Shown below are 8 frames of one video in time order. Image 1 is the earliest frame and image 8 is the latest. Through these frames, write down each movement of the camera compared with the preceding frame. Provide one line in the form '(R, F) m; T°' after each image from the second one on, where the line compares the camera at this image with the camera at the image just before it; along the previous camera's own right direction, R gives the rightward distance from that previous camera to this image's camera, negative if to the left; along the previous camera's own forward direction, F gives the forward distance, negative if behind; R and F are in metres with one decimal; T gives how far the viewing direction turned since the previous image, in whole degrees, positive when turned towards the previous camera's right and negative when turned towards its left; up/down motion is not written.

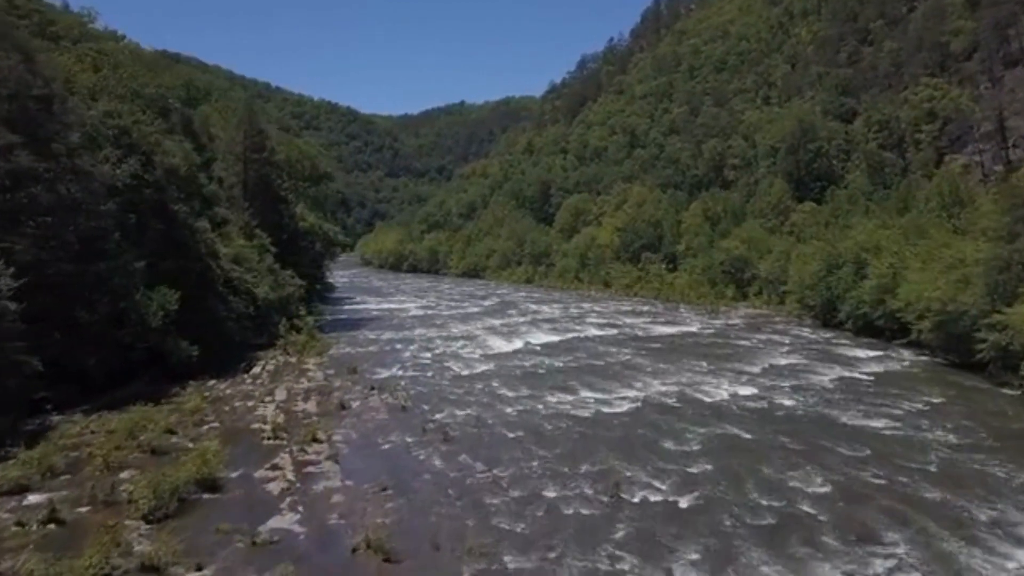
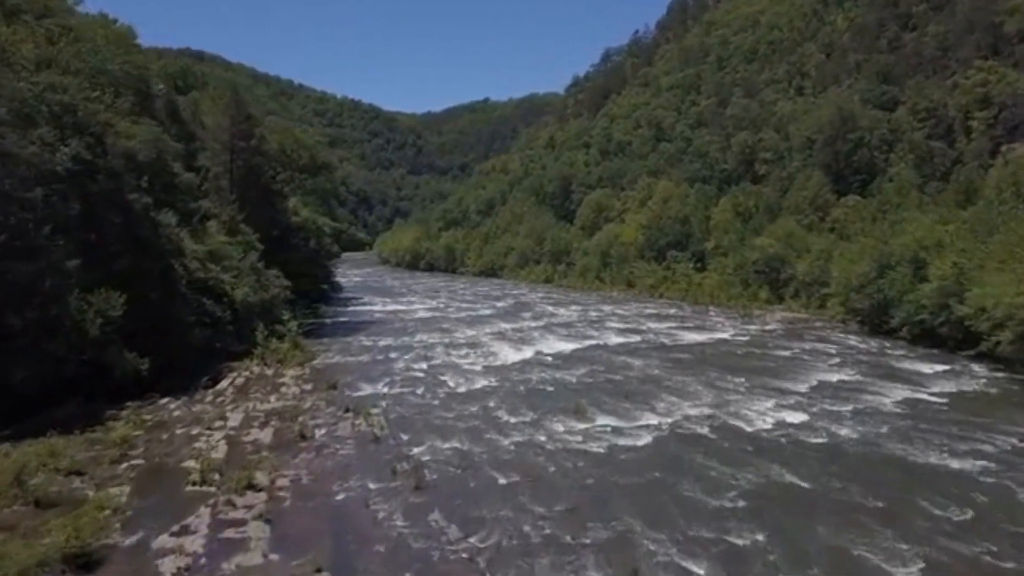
(+0.6, +4.1) m; -2°
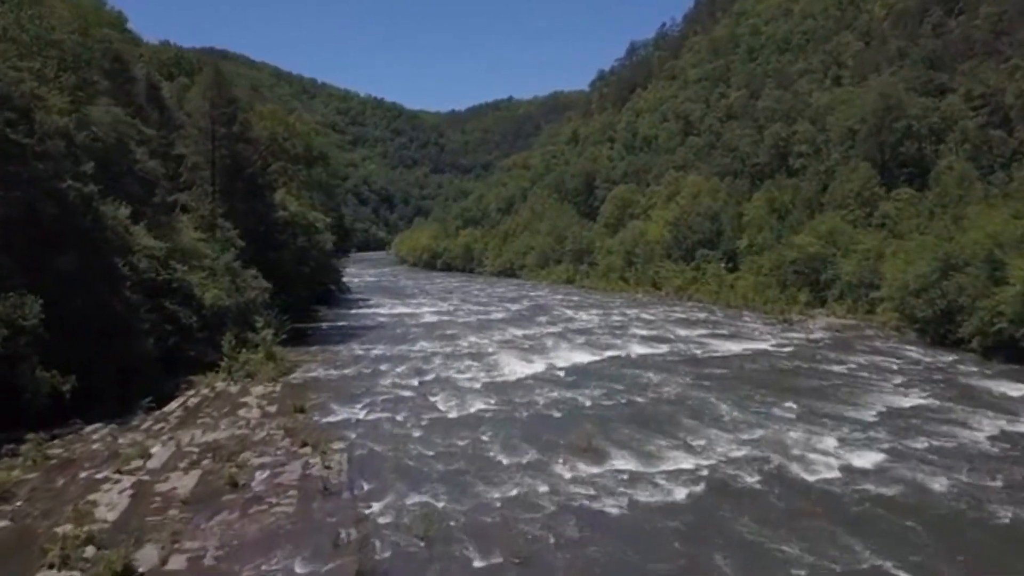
(+0.6, +4.2) m; -2°
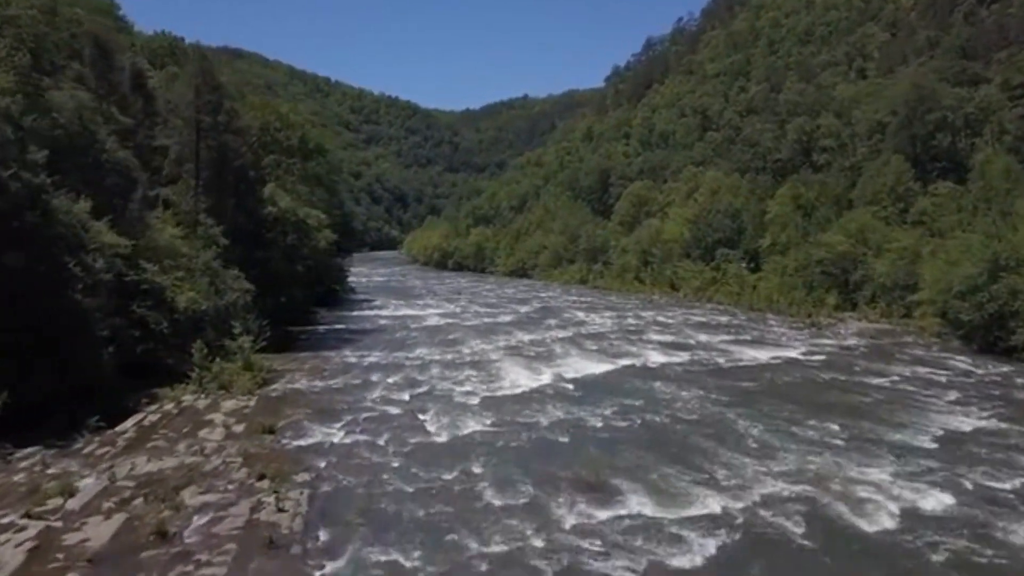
(+0.4, +2.7) m; -1°
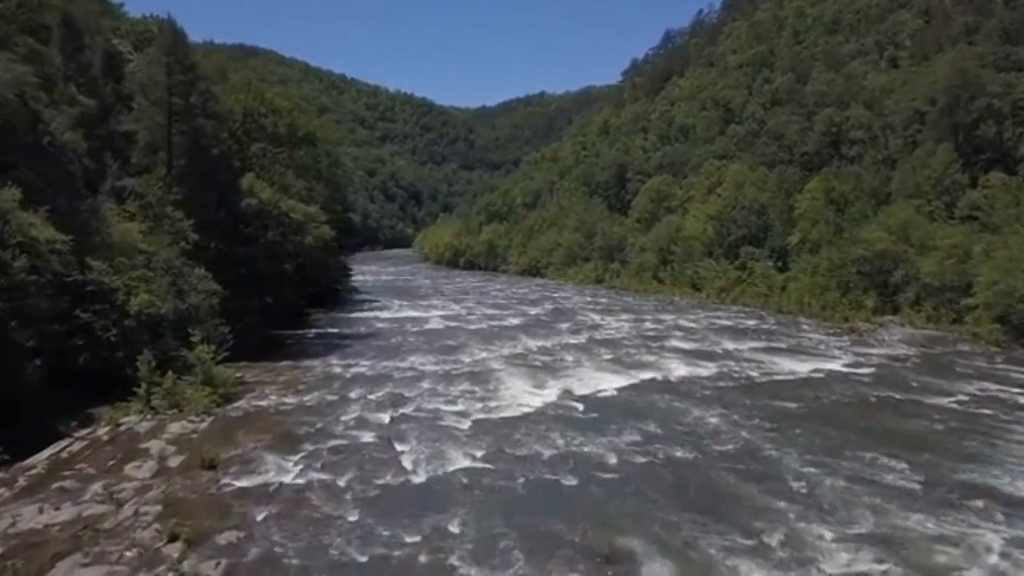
(+0.4, +3.5) m; -1°
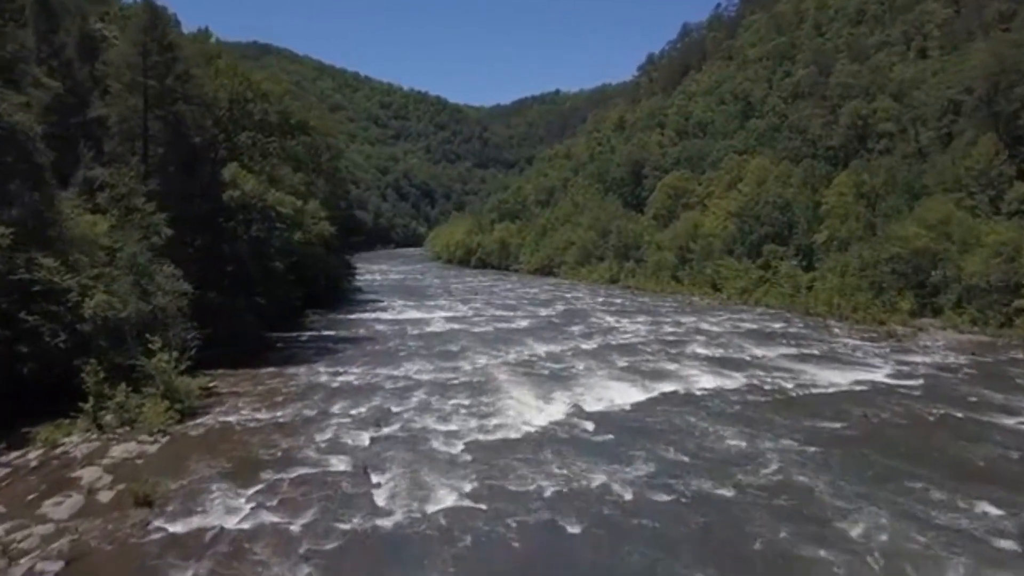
(+0.3, +2.7) m; -1°
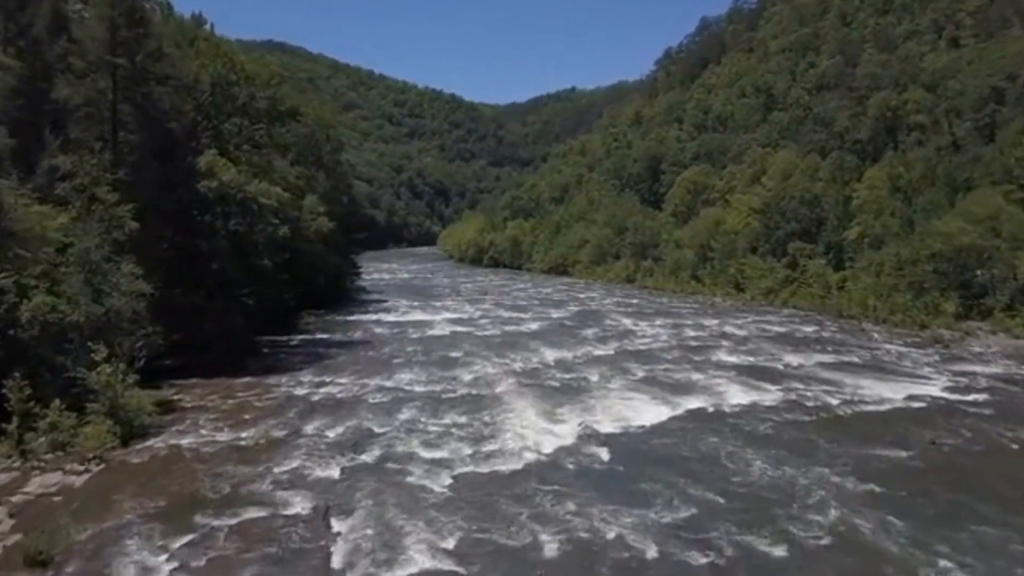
(+0.3, +2.8) m; -1°
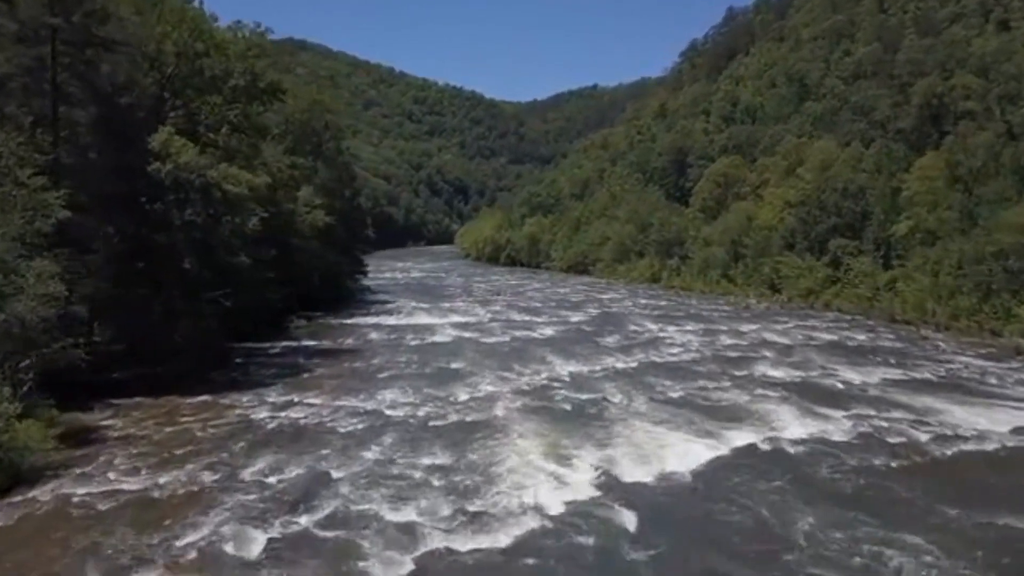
(+0.4, +3.9) m; -1°
